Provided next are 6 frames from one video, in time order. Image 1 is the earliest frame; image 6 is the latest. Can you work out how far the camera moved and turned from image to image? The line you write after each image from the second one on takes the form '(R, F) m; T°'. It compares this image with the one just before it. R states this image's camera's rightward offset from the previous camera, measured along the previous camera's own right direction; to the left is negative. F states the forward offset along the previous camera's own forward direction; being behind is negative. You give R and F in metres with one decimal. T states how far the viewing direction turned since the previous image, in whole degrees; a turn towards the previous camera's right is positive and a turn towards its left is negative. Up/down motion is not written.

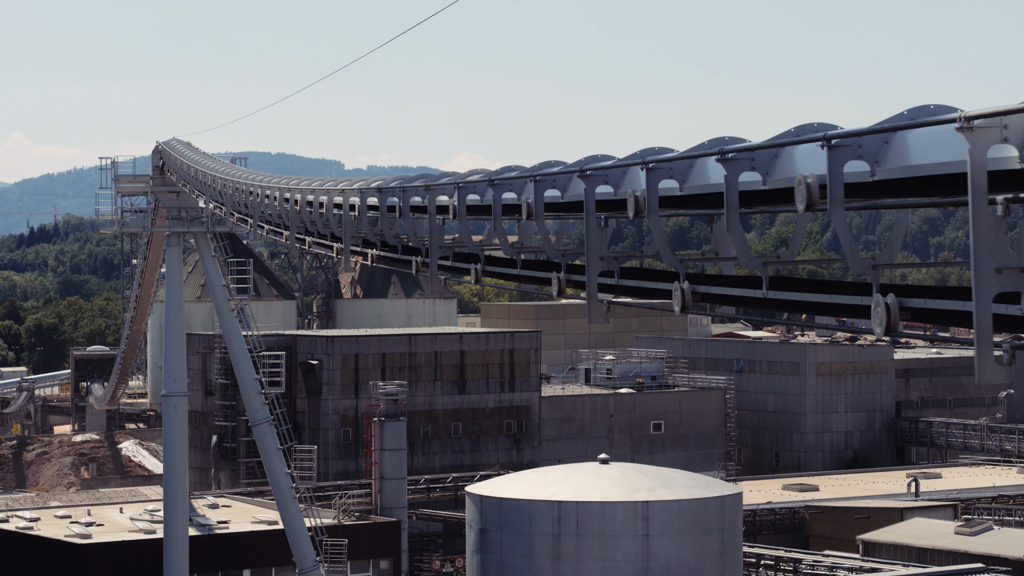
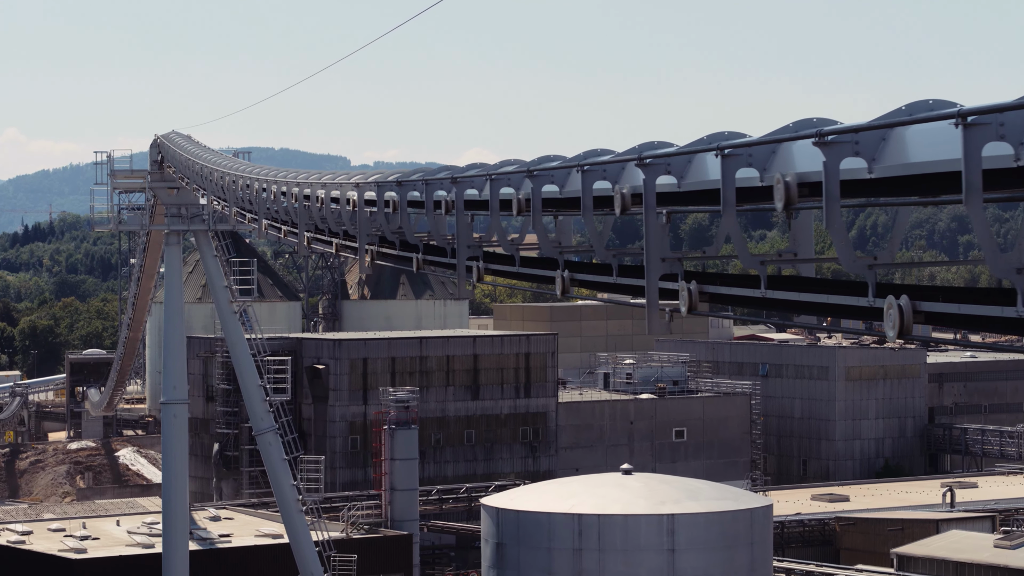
(-0.4, +1.9) m; 0°
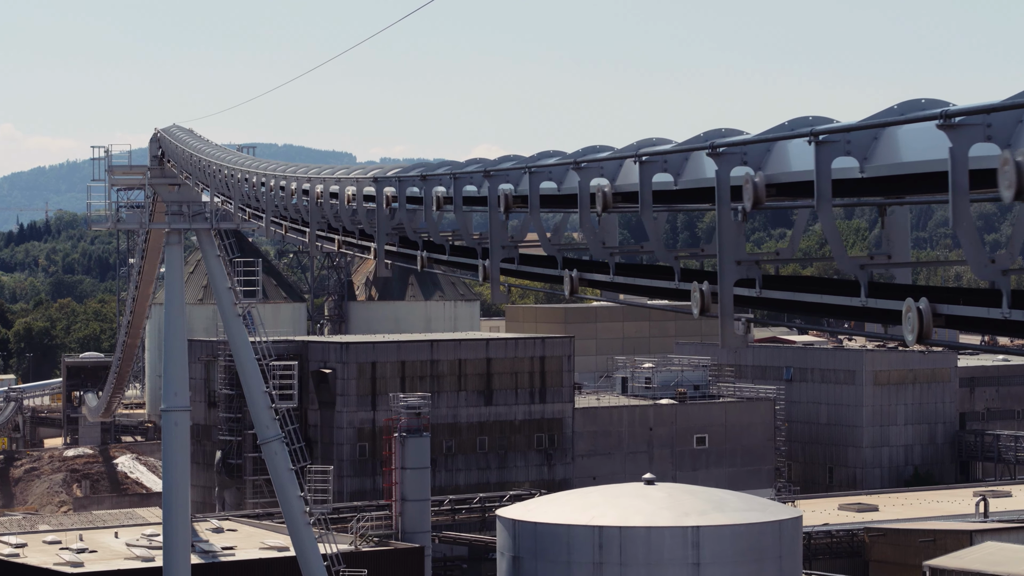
(-0.4, +1.6) m; 0°
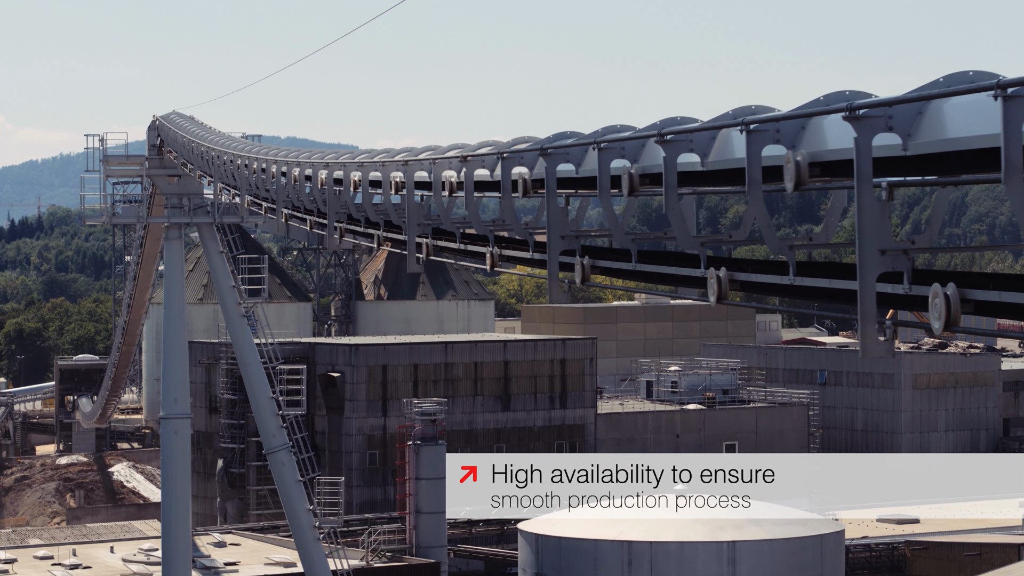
(-0.6, +2.1) m; 0°
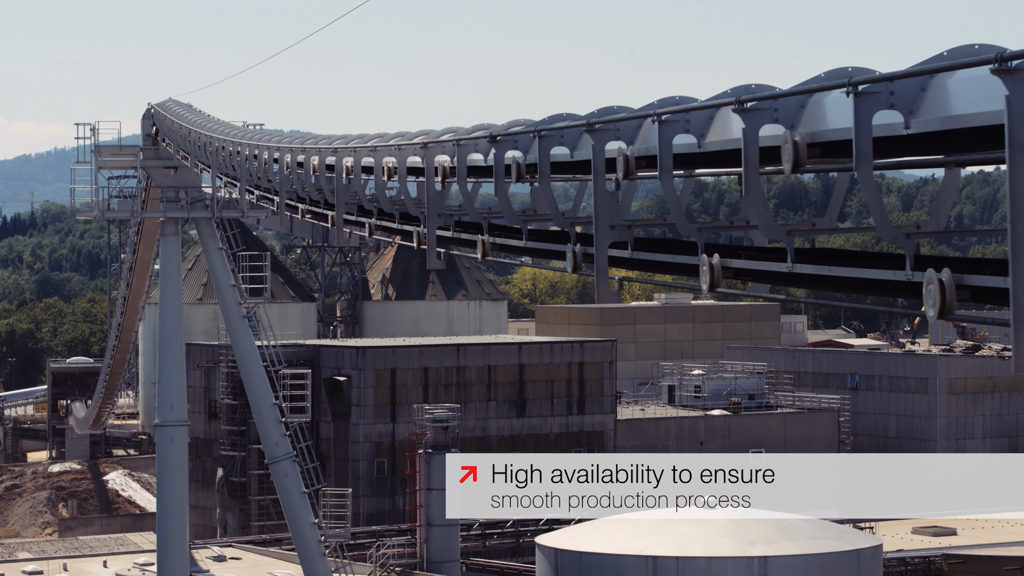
(-0.3, +1.8) m; 0°
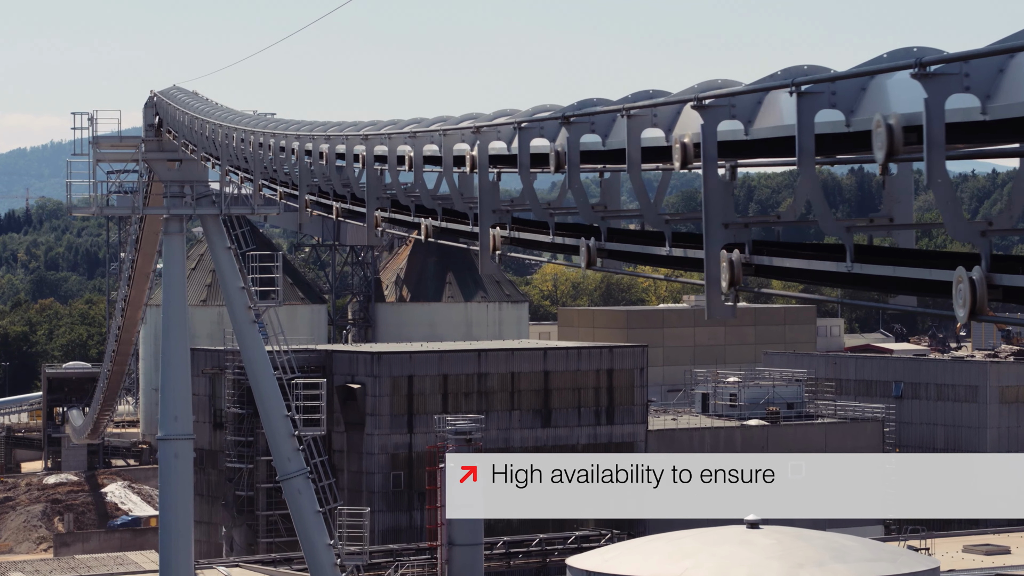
(-0.6, +2.1) m; 0°
